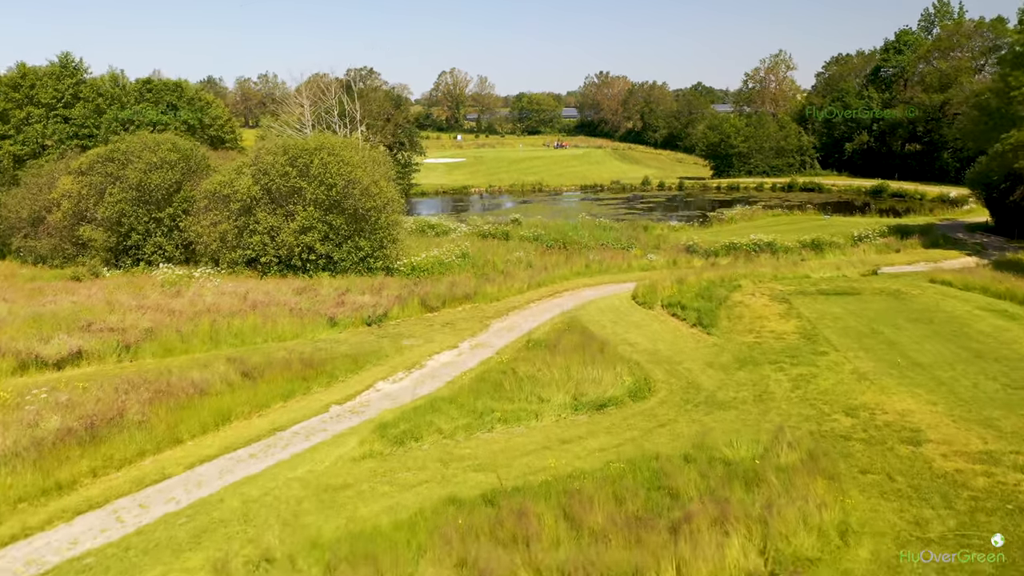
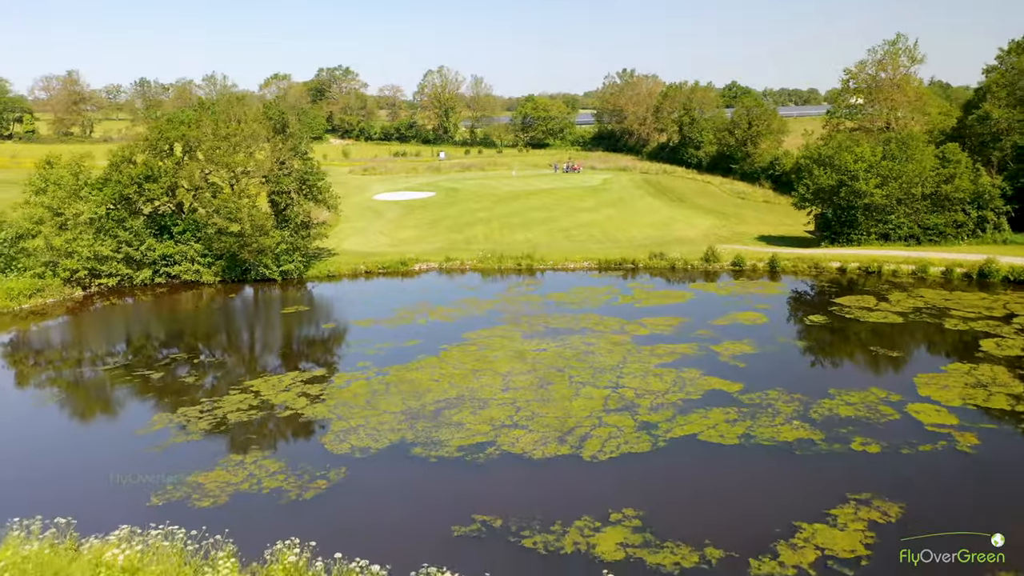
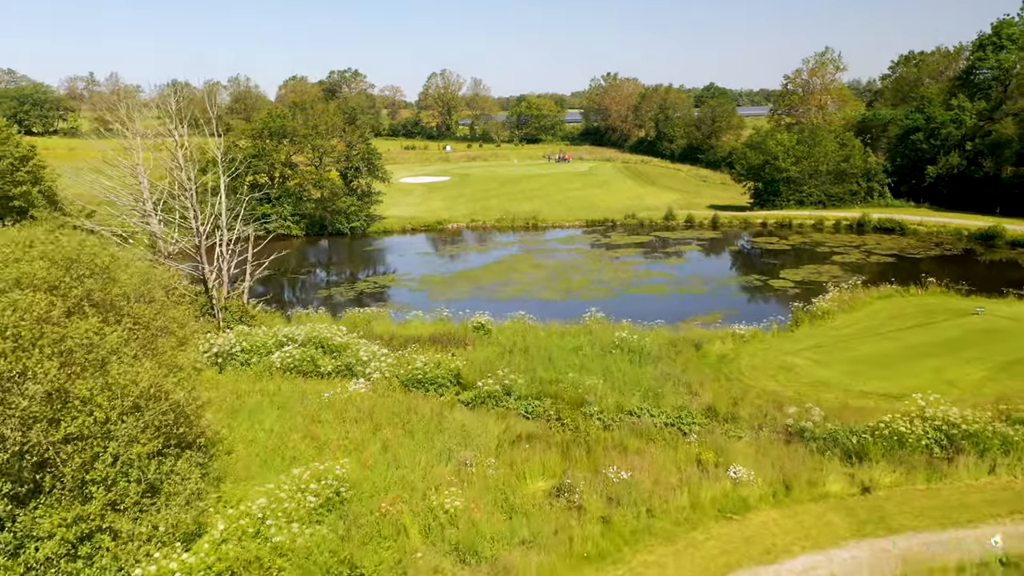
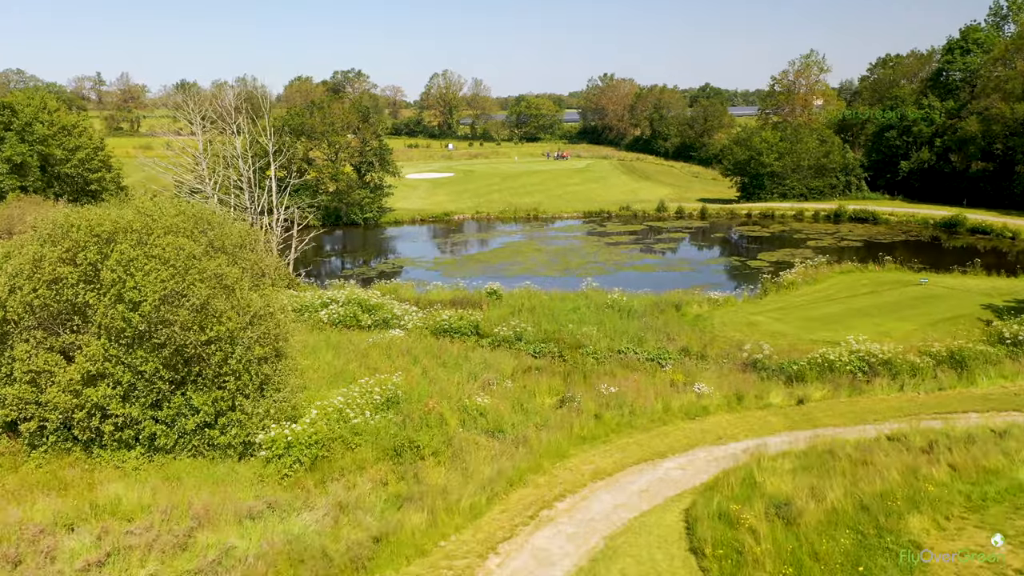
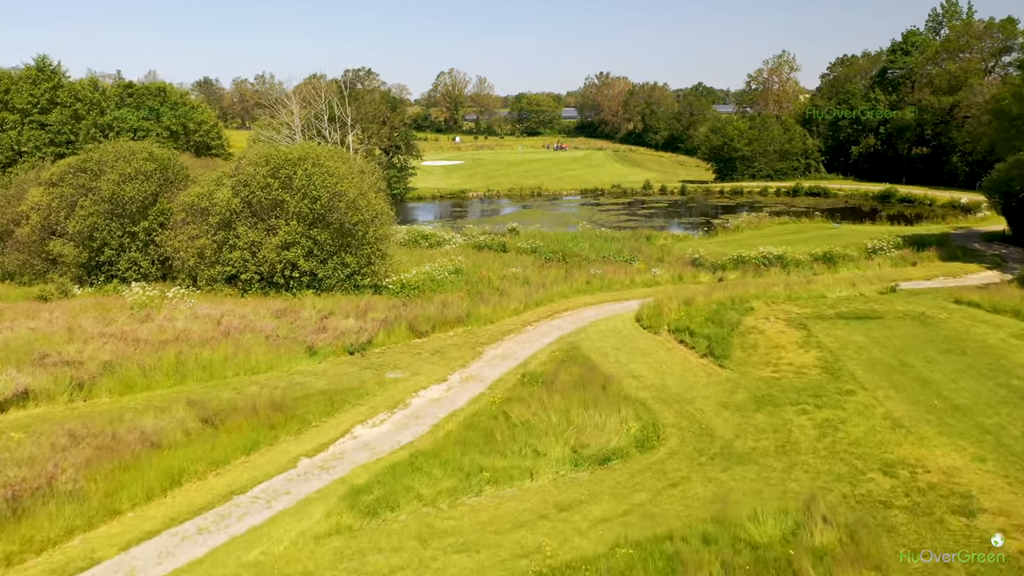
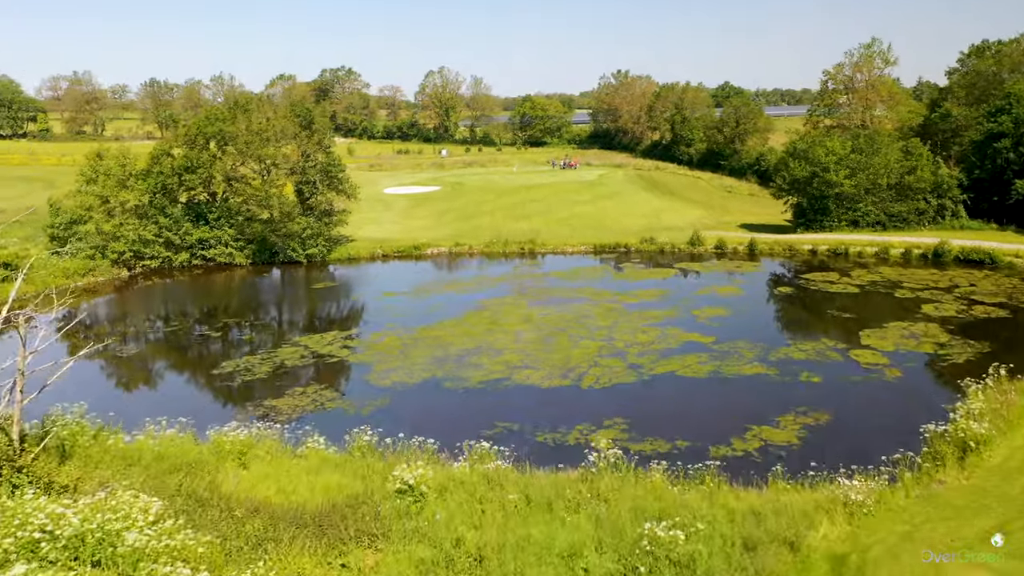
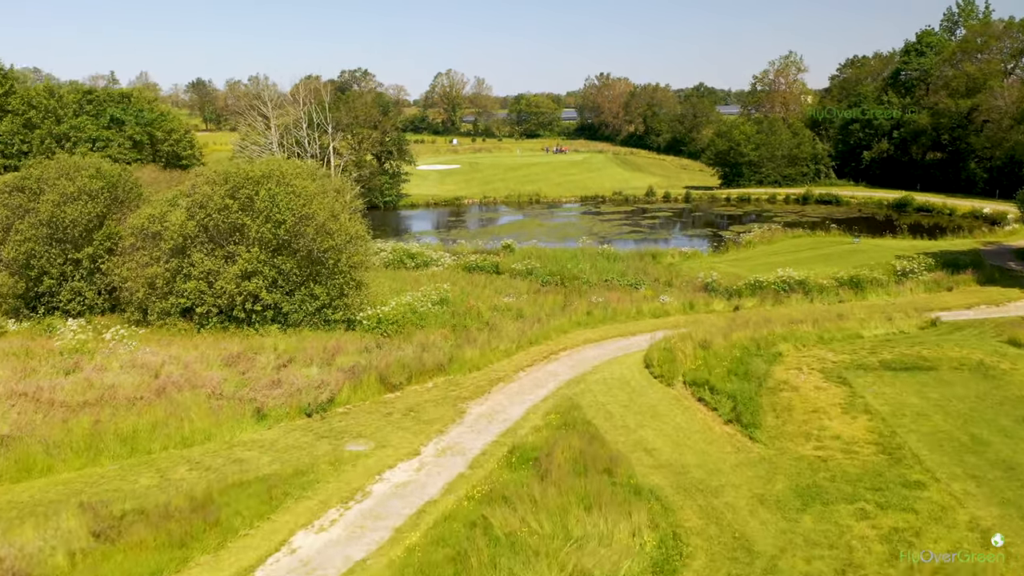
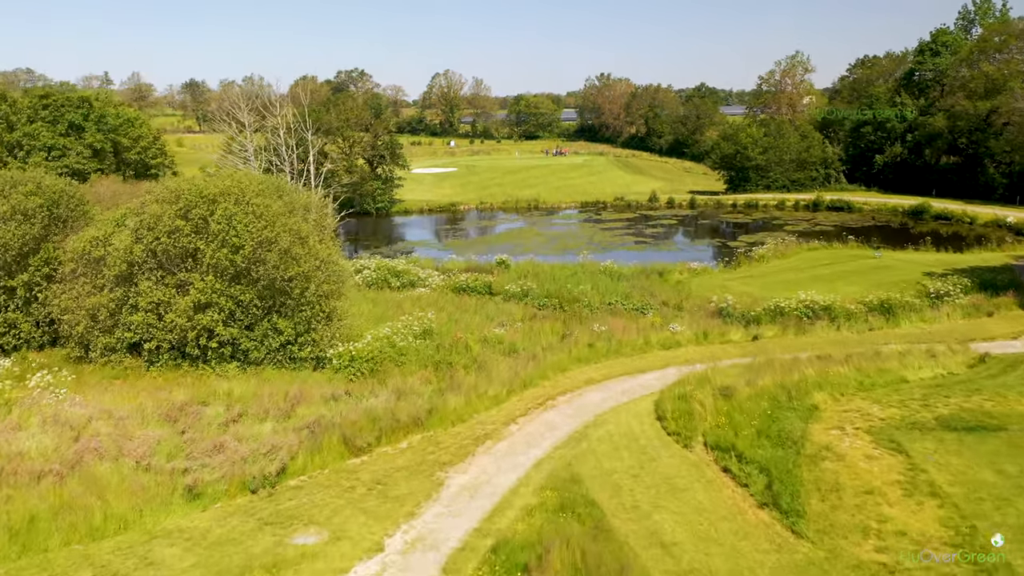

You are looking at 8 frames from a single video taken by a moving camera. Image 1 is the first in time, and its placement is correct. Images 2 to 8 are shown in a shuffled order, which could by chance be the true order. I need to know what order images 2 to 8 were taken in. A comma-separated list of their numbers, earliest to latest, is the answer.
5, 7, 8, 4, 3, 6, 2
